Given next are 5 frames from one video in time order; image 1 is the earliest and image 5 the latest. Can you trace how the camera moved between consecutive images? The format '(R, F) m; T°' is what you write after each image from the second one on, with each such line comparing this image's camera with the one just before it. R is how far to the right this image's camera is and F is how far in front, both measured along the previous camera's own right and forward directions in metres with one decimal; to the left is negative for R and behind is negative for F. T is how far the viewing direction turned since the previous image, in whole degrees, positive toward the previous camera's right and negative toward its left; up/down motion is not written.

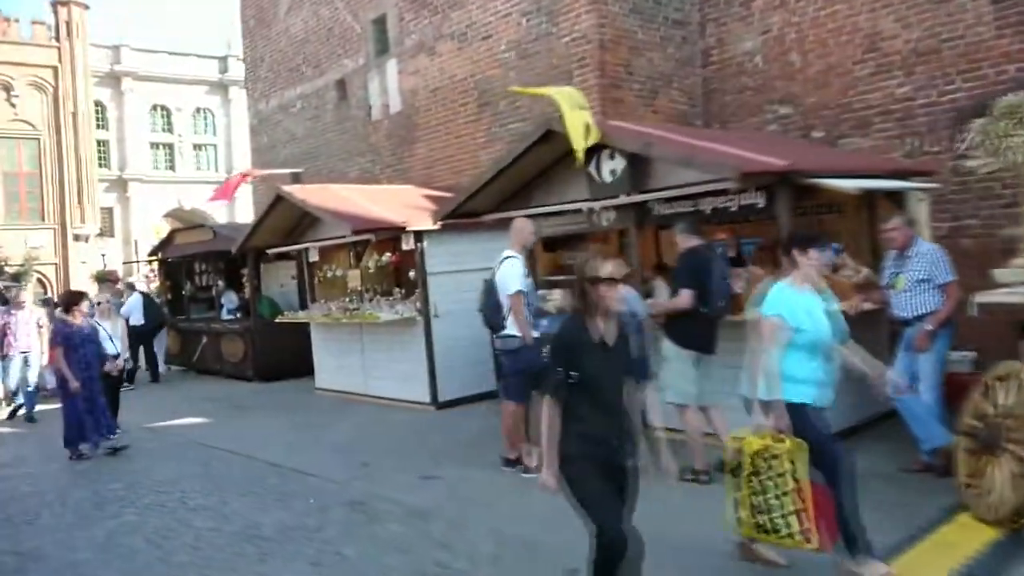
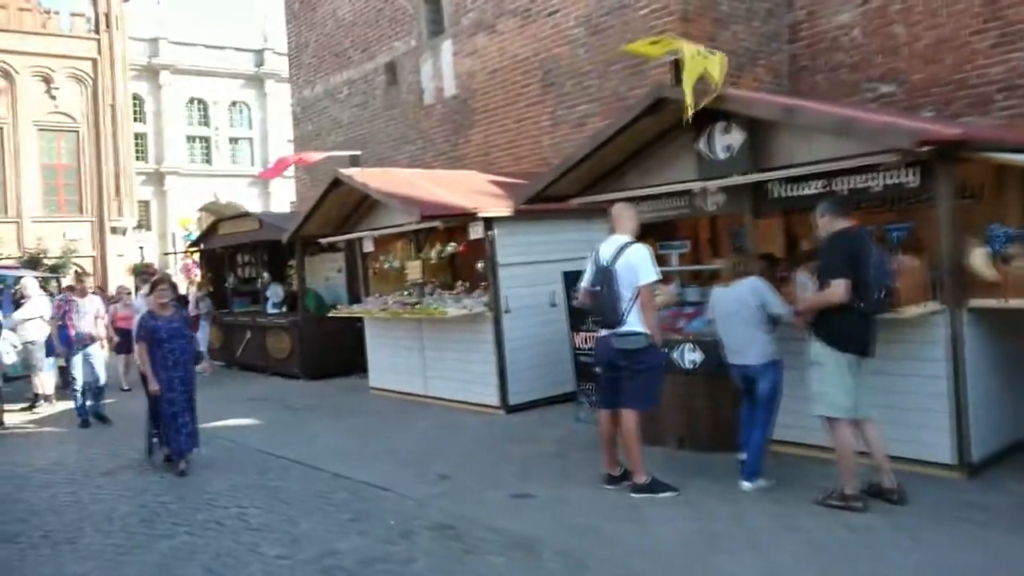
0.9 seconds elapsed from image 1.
(-0.6, +0.9) m; -2°
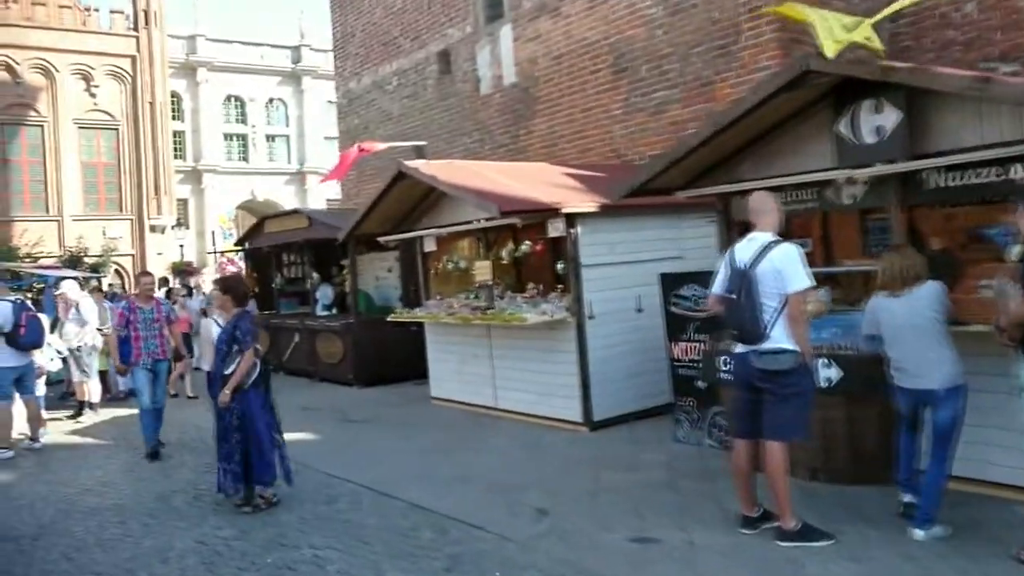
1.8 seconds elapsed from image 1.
(-0.6, +0.9) m; -2°
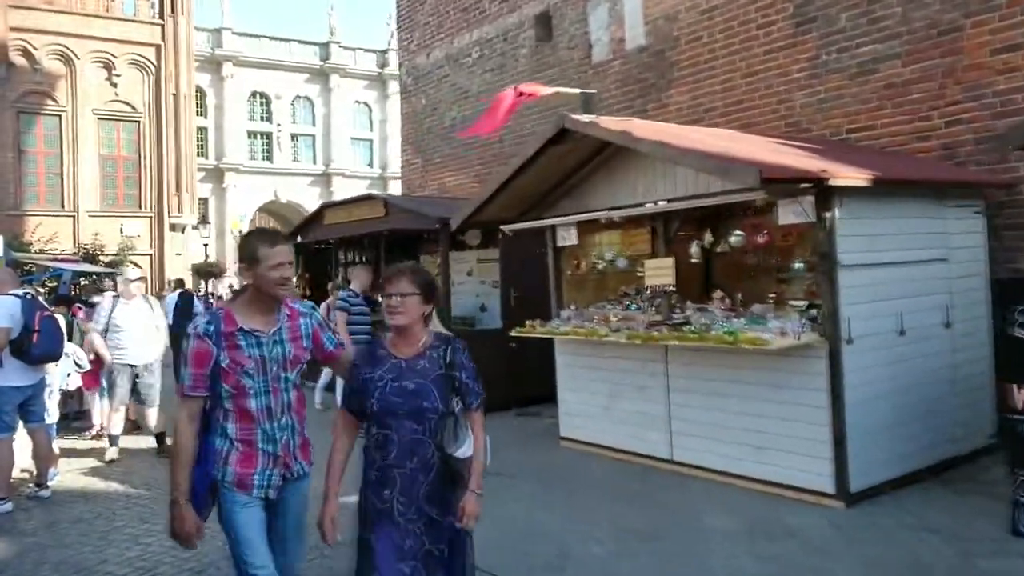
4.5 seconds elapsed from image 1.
(-1.6, +2.6) m; -1°
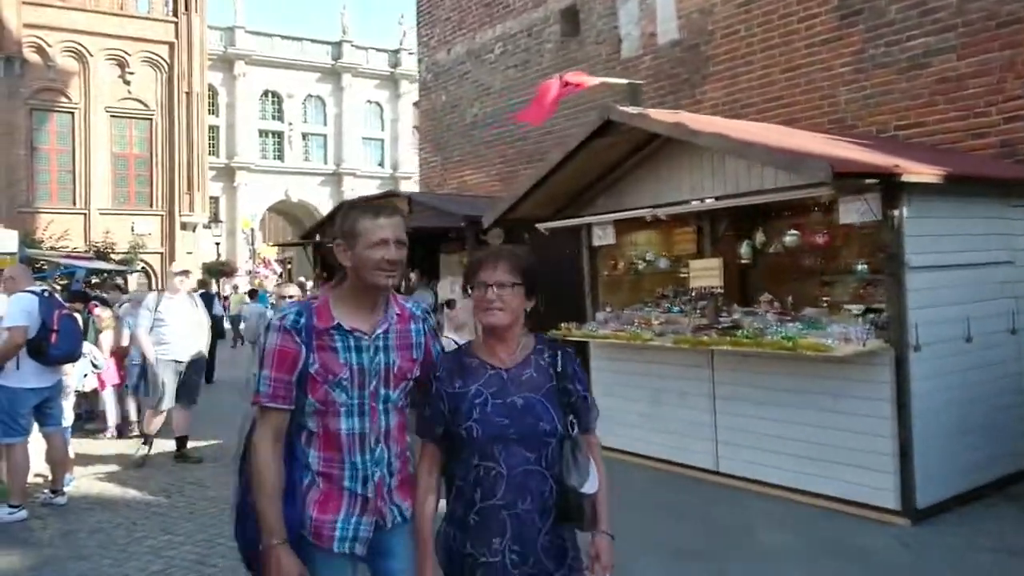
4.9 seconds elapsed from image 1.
(-0.3, +0.3) m; 0°
